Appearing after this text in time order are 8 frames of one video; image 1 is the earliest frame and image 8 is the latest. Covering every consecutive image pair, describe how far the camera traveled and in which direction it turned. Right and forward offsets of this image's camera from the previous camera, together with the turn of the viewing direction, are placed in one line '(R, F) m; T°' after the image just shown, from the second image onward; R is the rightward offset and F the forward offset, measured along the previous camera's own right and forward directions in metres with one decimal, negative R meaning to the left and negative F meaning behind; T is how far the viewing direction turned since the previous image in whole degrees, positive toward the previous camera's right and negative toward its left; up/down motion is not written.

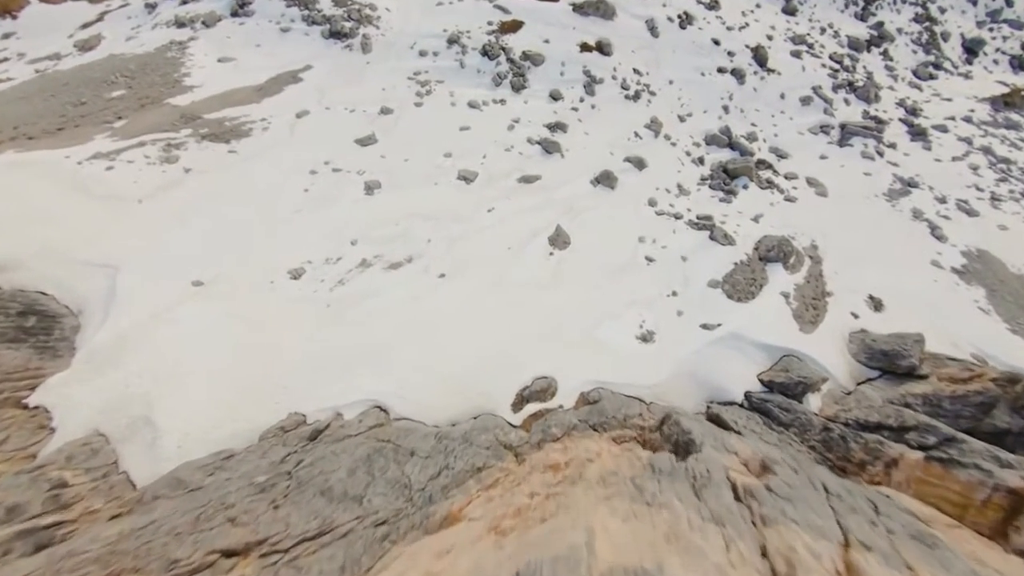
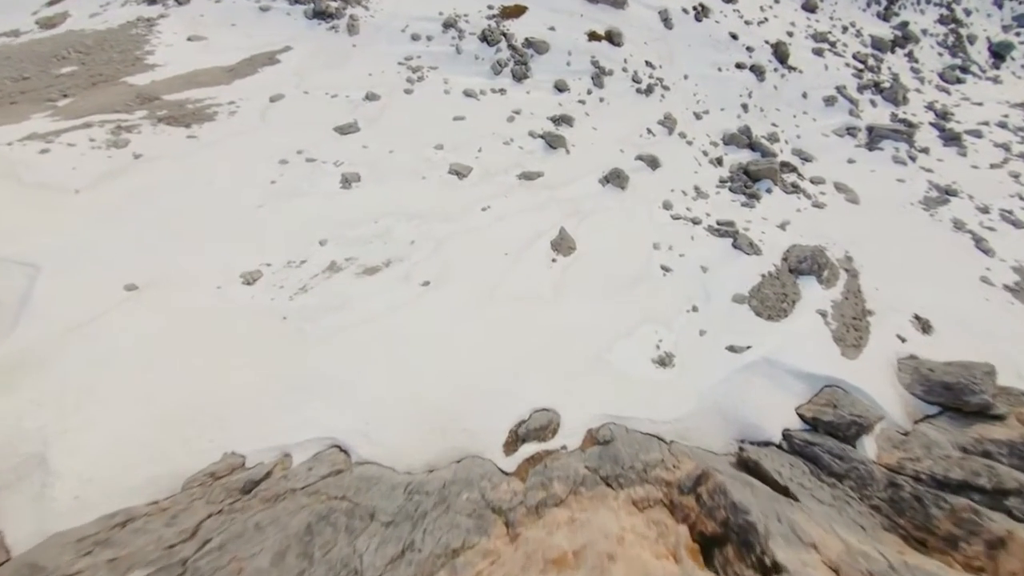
(0.0, +1.5) m; 0°
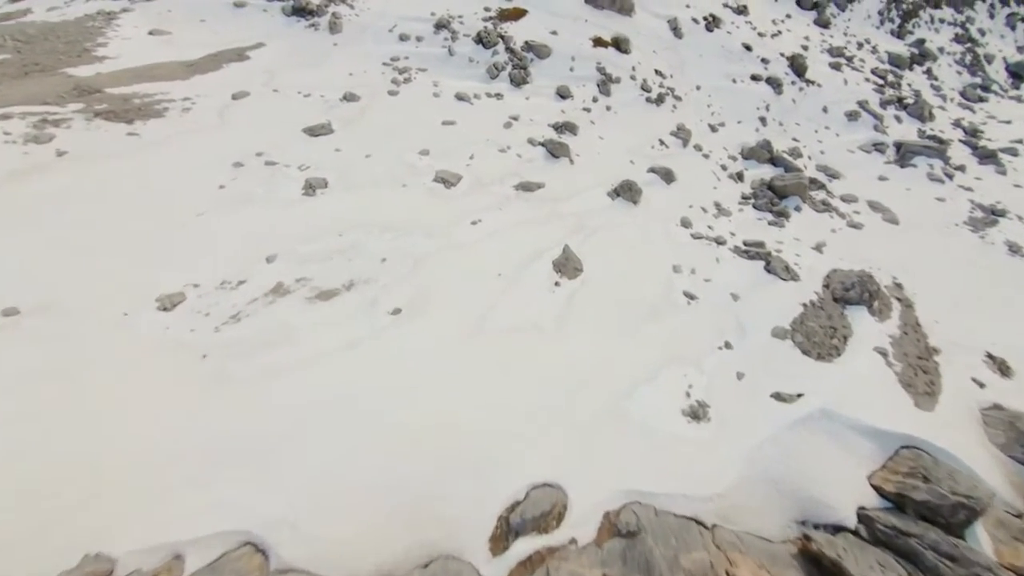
(+0.1, +1.7) m; 0°
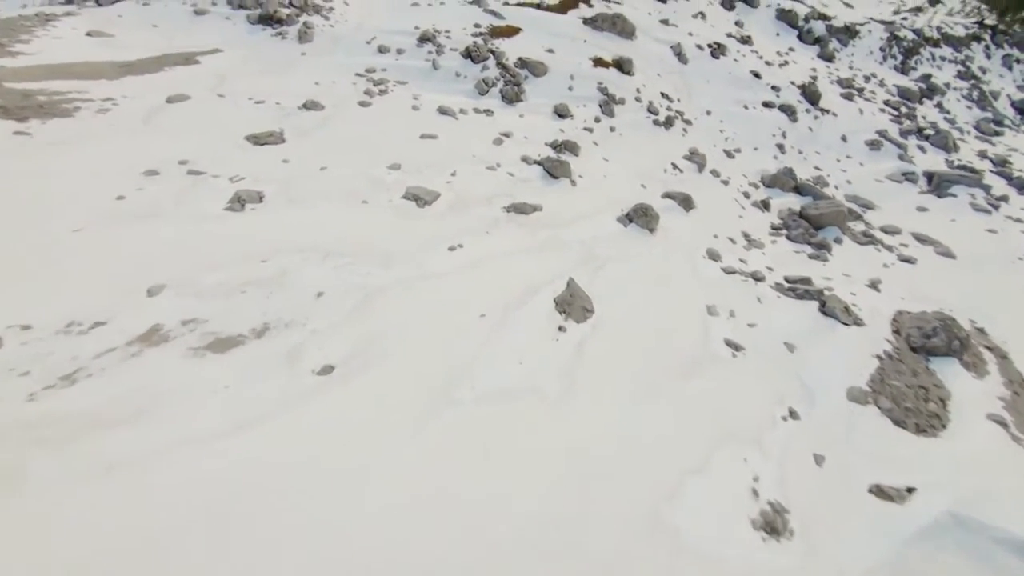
(+0.1, +2.0) m; +1°
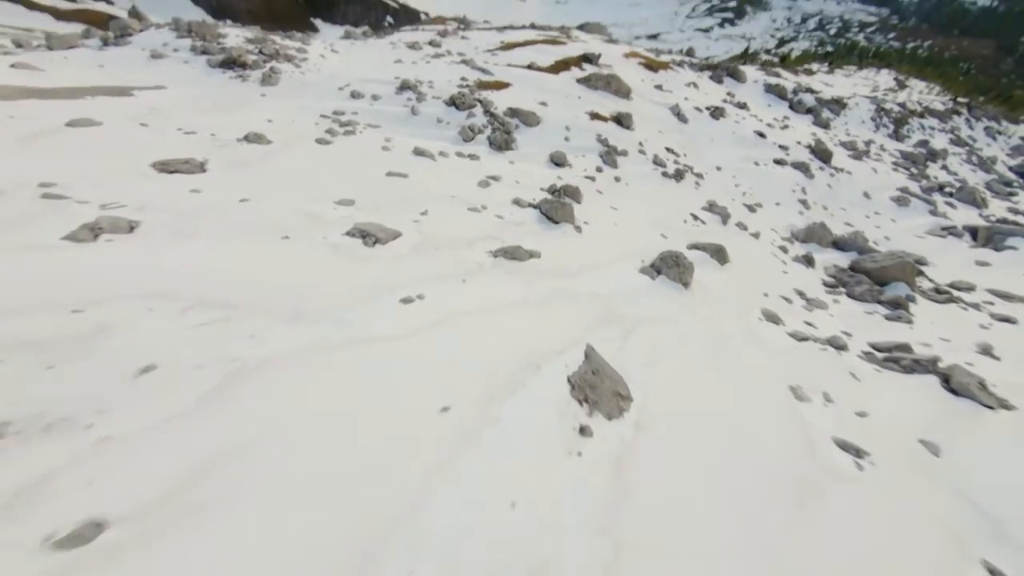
(+0.1, +2.2) m; +1°
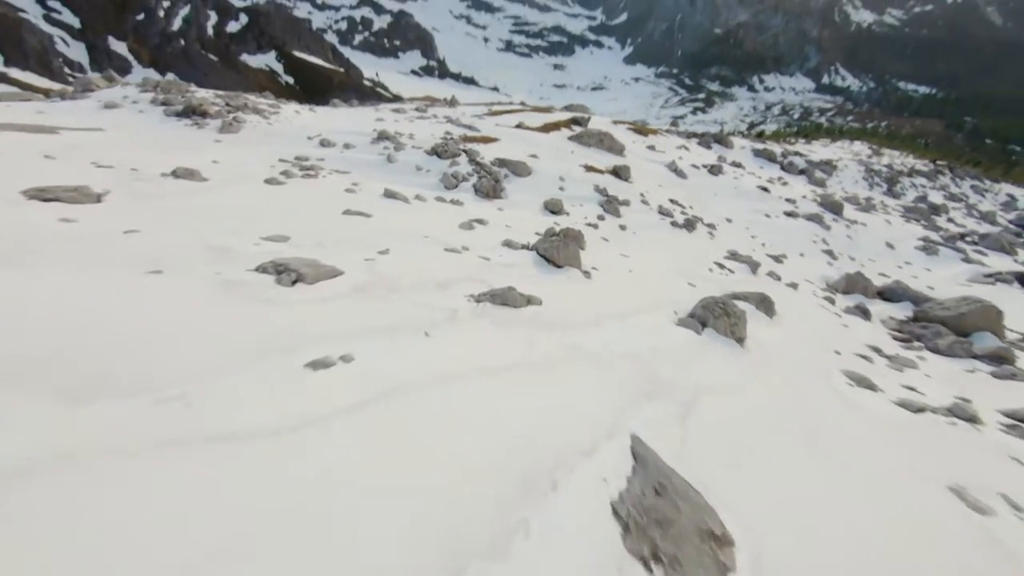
(0.0, +1.7) m; +1°
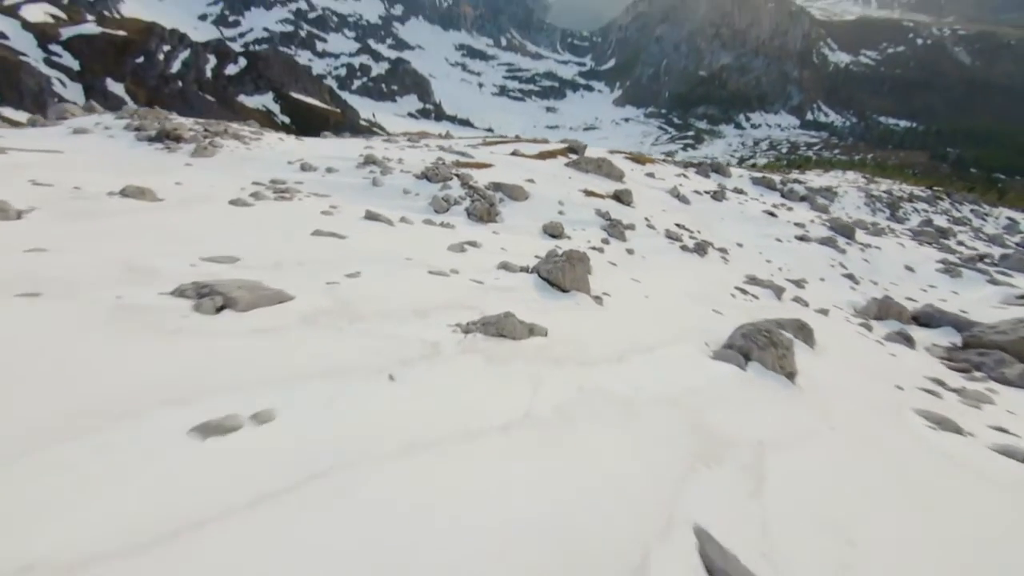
(0.0, +0.8) m; 0°
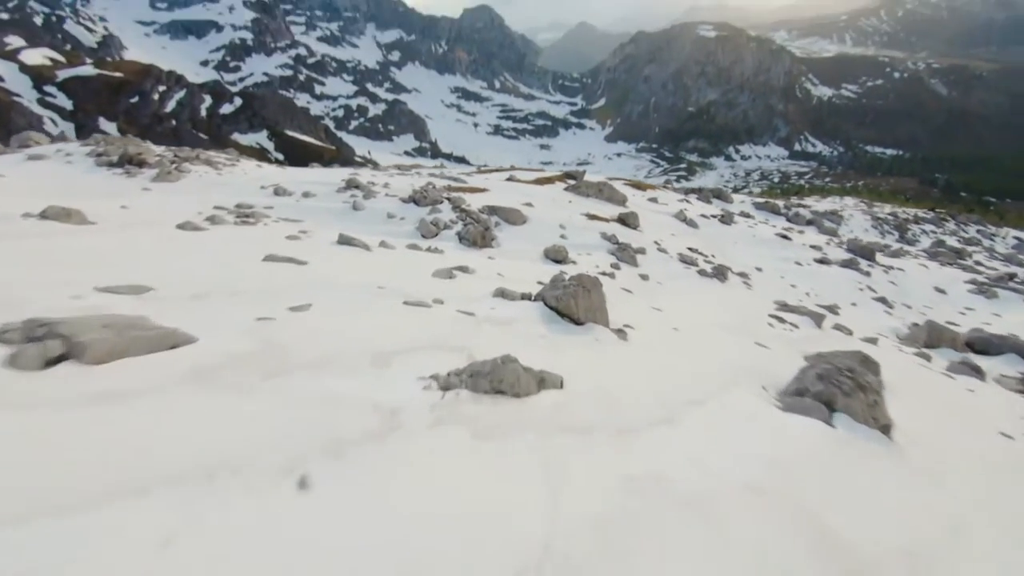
(0.0, +0.9) m; 0°
